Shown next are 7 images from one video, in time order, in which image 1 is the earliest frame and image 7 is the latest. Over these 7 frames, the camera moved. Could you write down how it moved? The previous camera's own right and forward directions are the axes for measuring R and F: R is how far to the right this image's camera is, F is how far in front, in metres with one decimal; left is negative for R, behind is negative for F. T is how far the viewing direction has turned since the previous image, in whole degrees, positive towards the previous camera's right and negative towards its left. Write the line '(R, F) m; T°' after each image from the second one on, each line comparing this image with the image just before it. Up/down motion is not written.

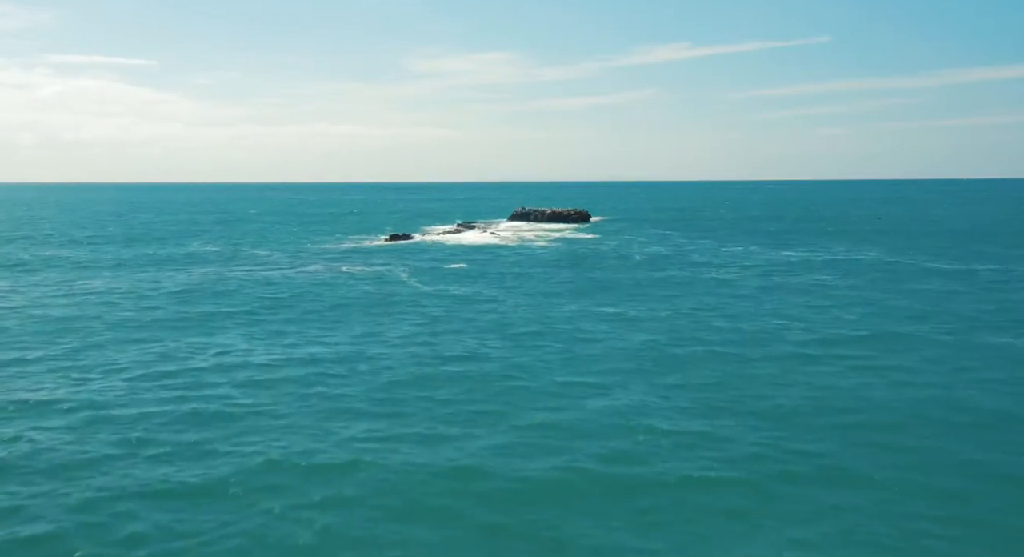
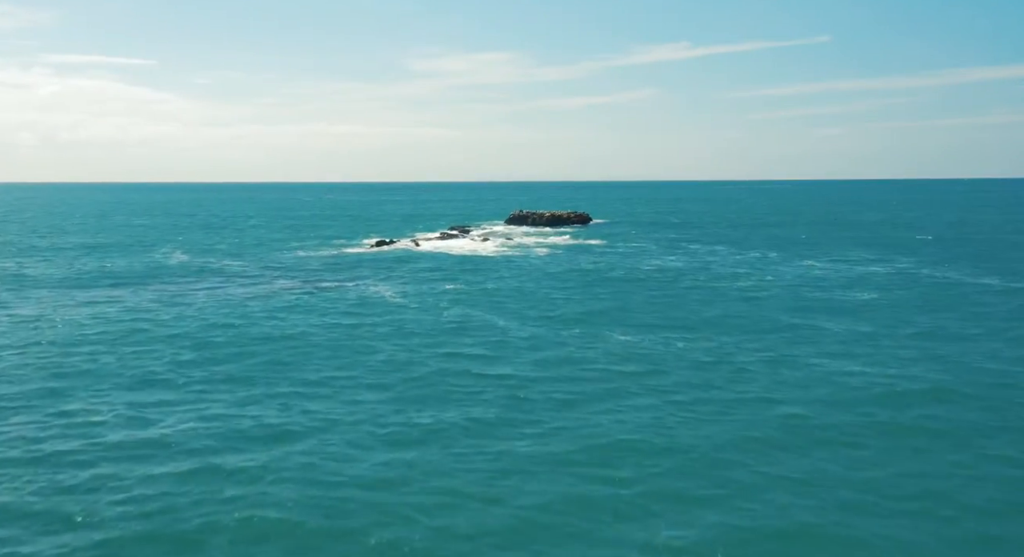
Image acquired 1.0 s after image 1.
(+0.3, +7.8) m; 0°
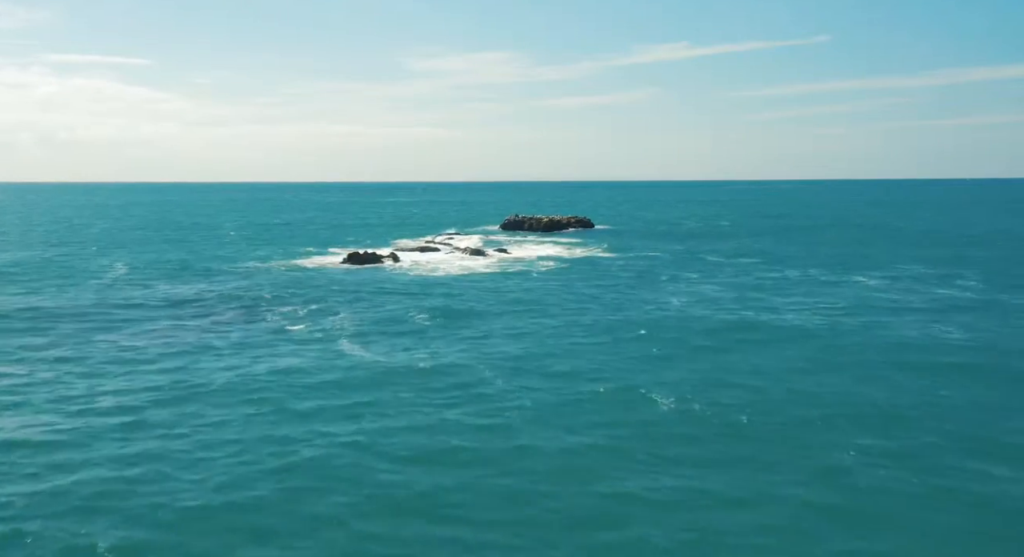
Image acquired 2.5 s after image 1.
(+0.2, +14.1) m; 0°
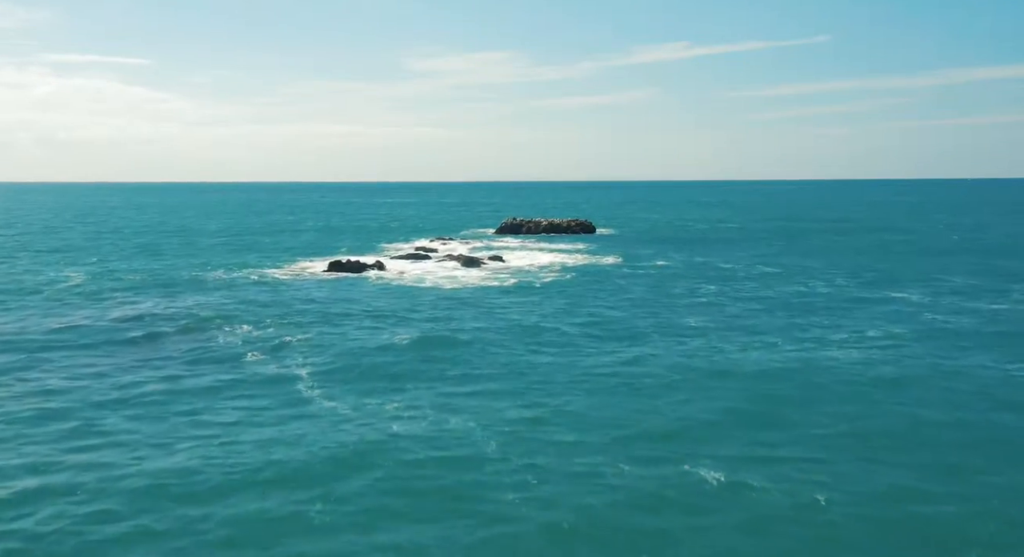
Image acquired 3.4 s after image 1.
(+0.2, +8.4) m; 0°
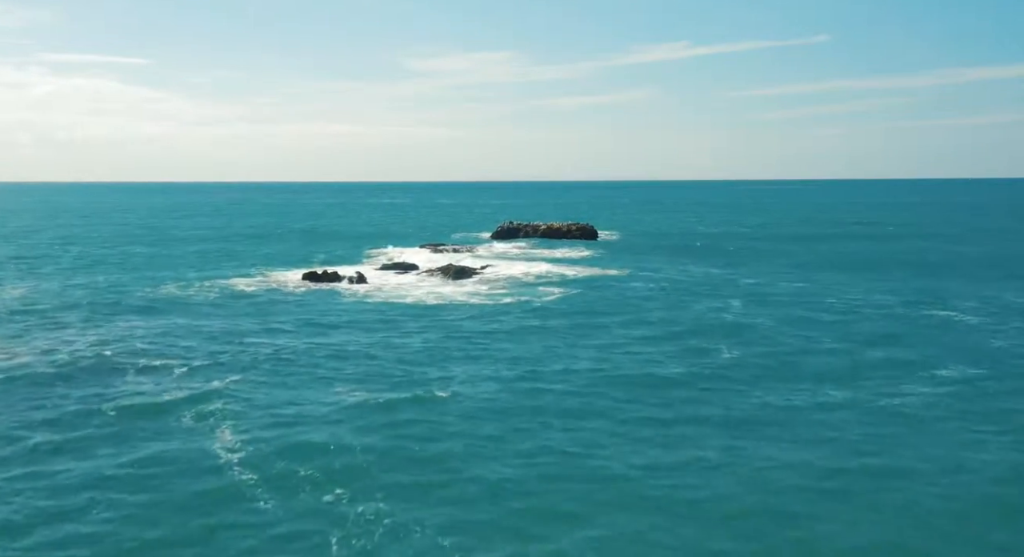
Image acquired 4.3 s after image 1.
(+0.3, +9.6) m; 0°
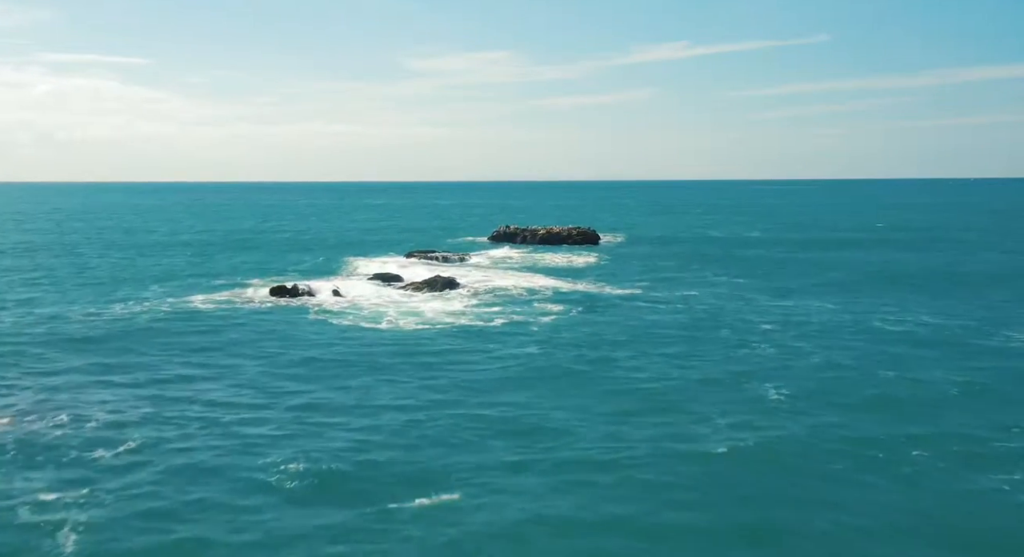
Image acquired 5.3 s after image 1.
(+0.4, +9.9) m; 0°
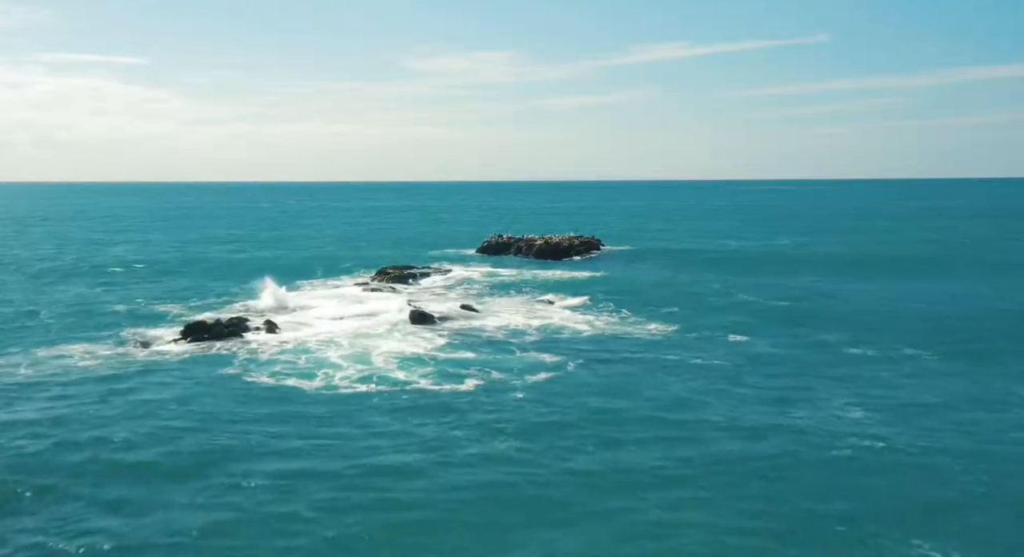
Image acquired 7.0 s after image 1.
(+0.9, +18.2) m; 0°
